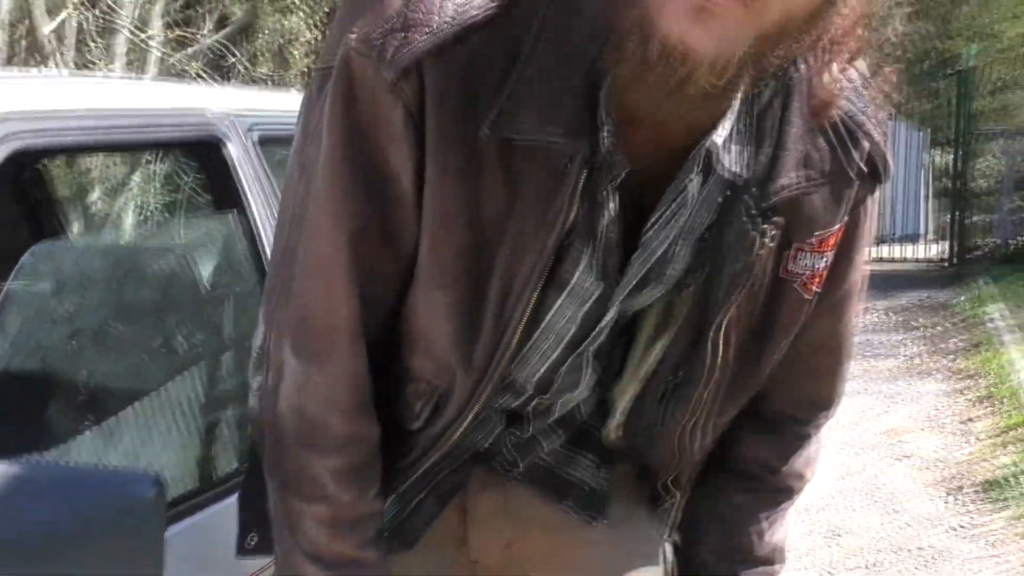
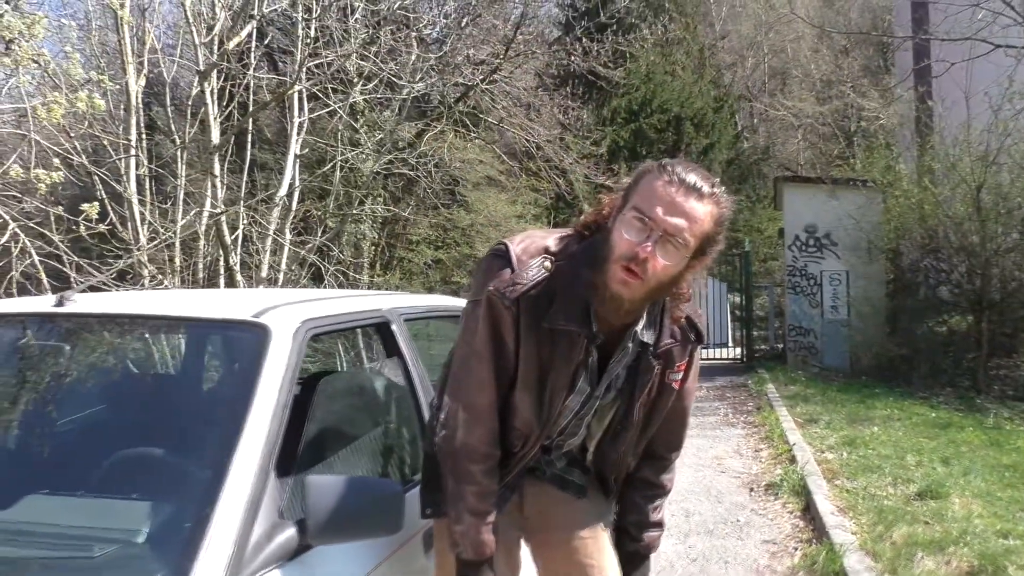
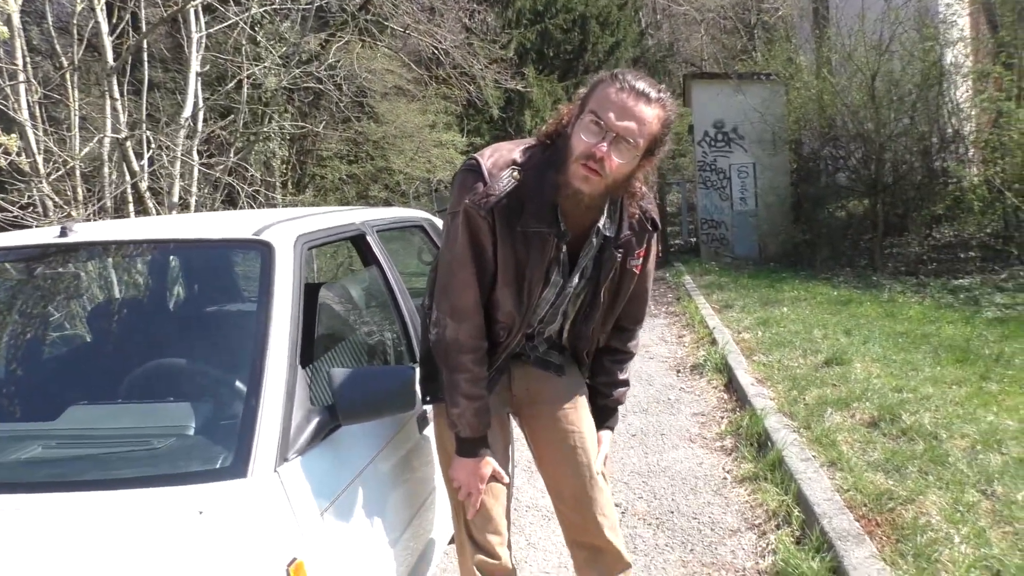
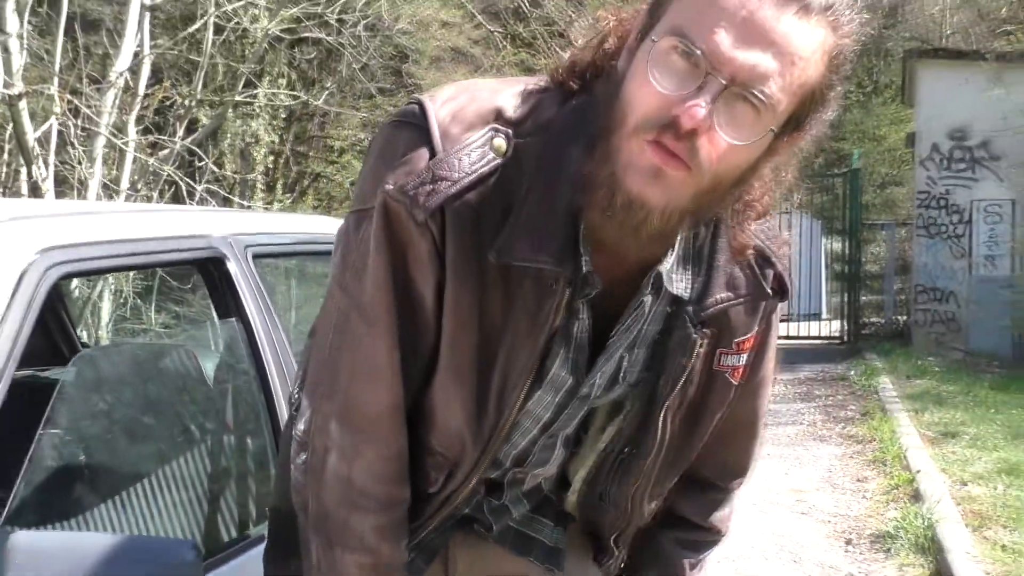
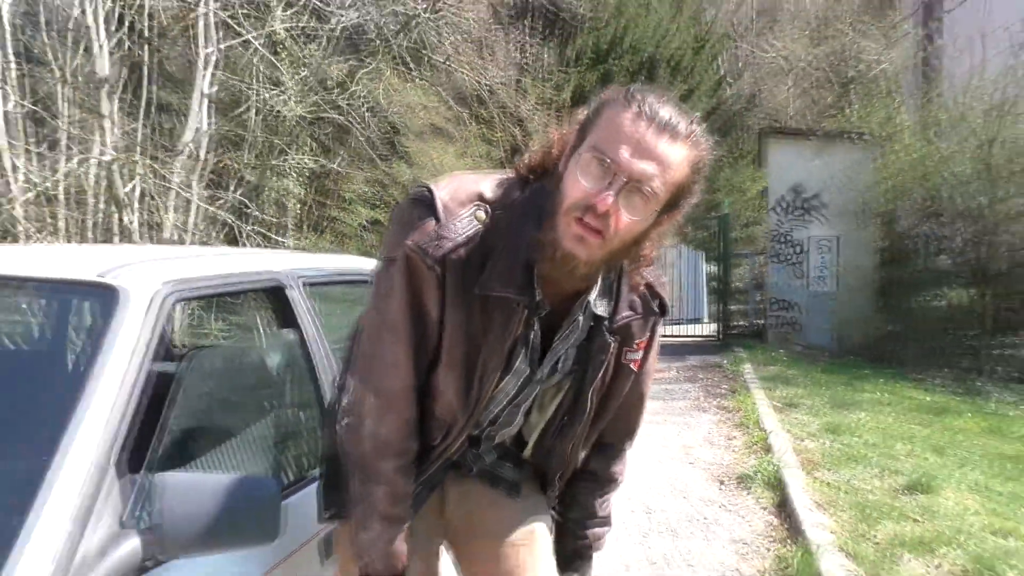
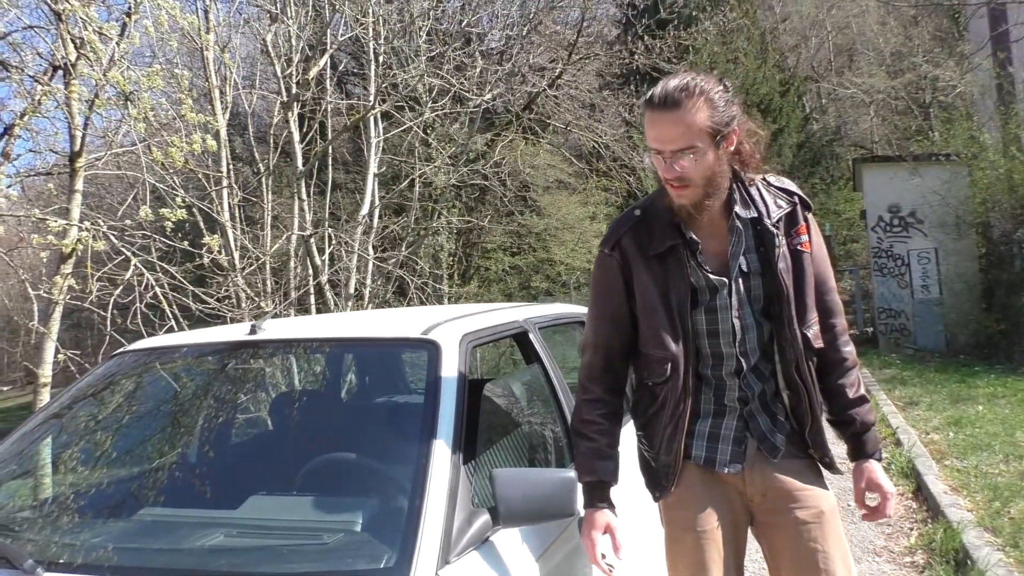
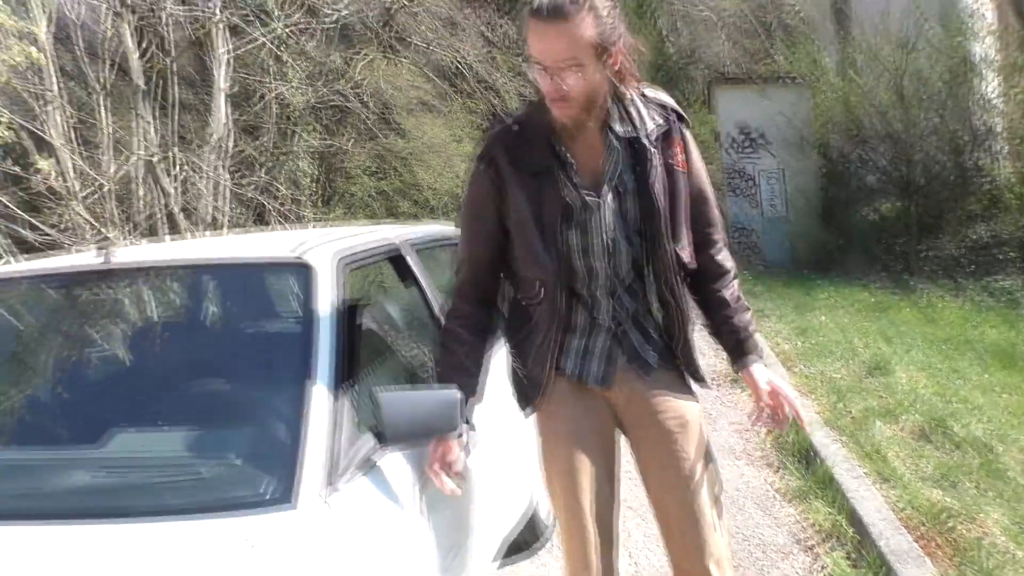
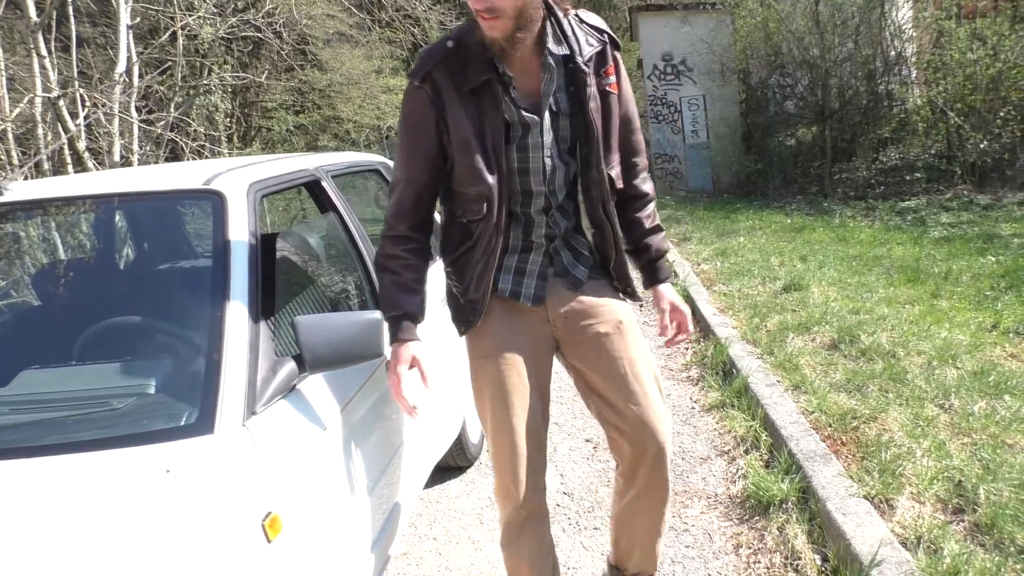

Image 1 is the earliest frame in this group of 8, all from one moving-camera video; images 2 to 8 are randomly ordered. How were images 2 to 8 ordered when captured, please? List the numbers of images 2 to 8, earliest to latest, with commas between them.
4, 5, 2, 3, 8, 7, 6
